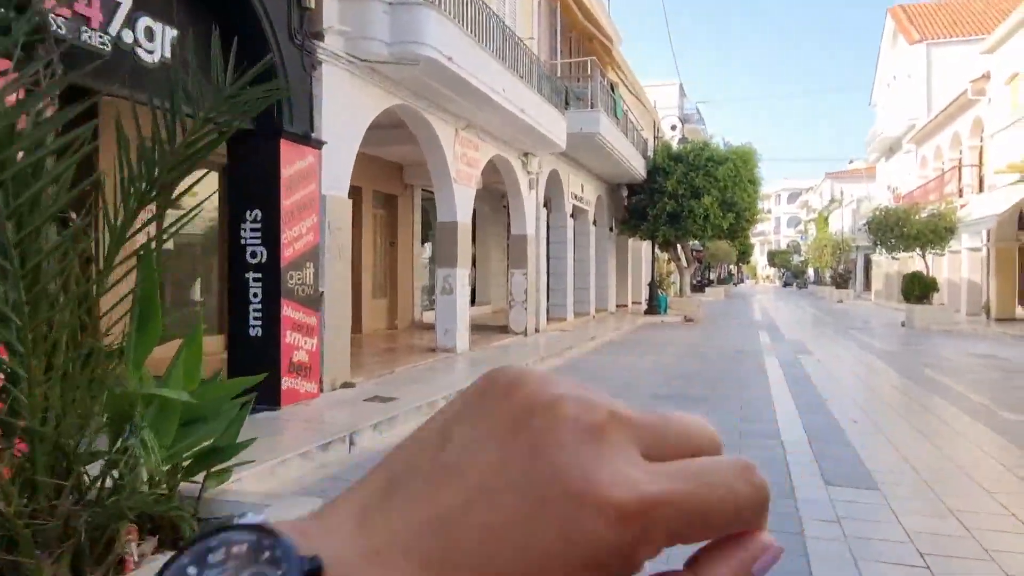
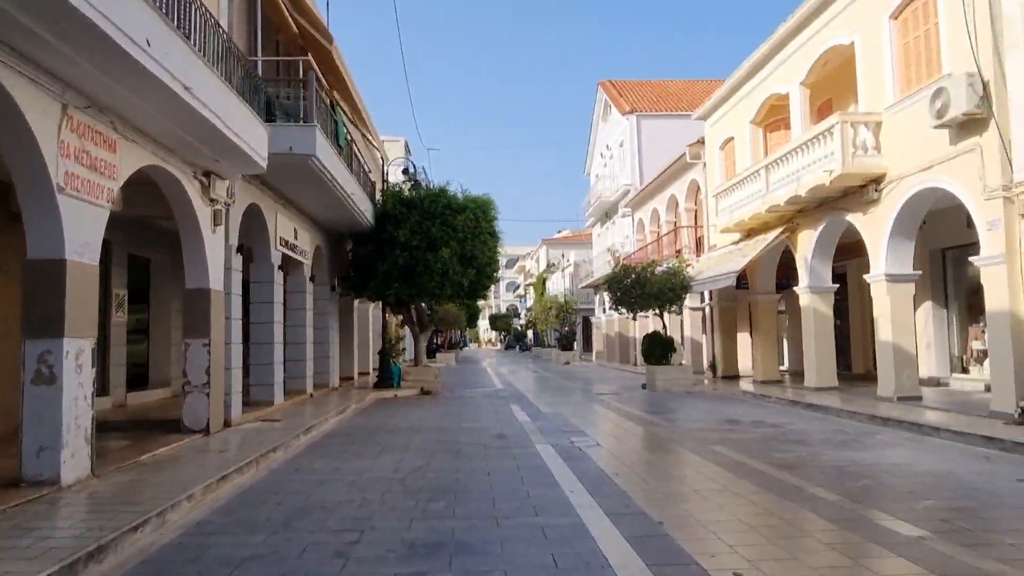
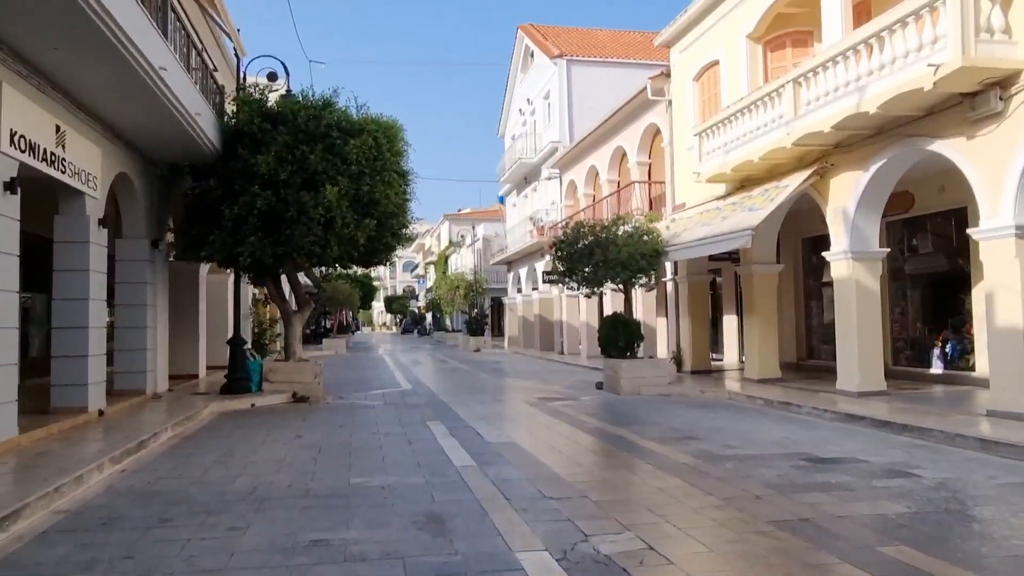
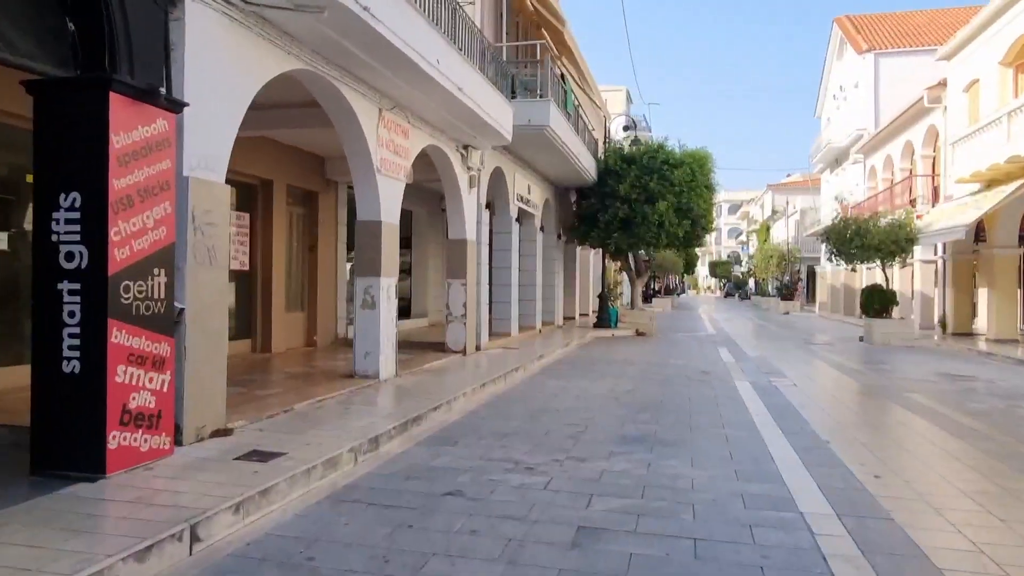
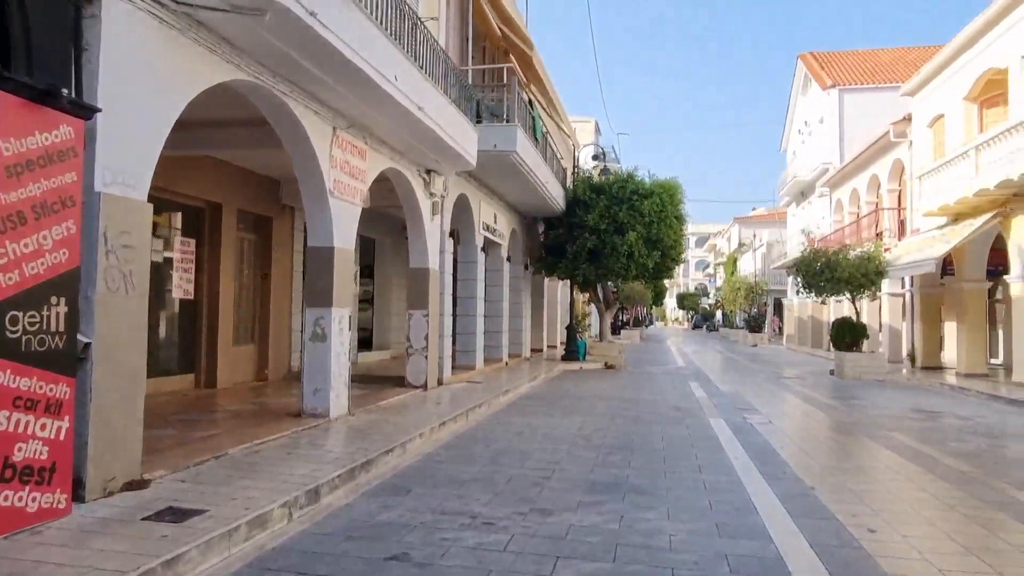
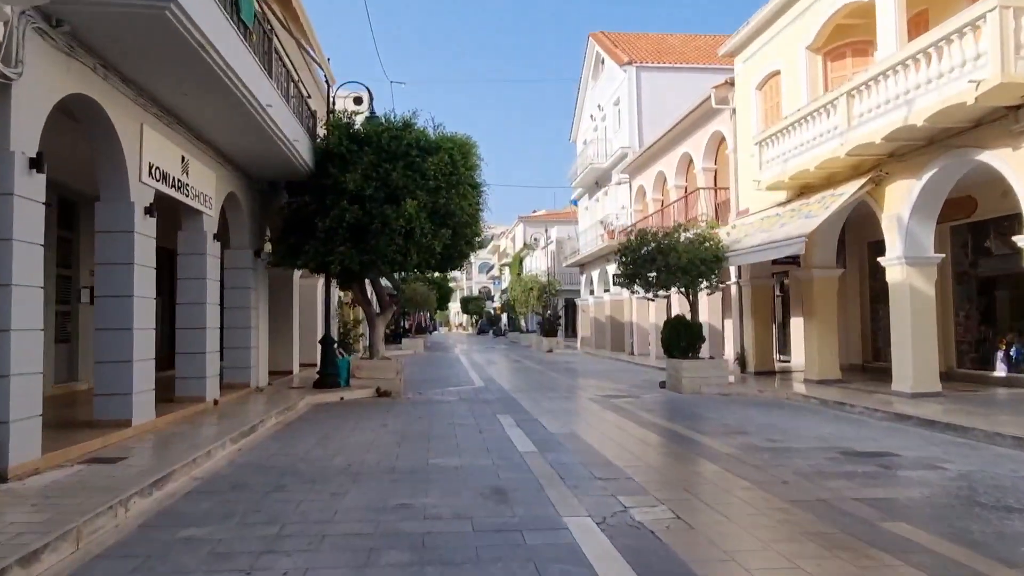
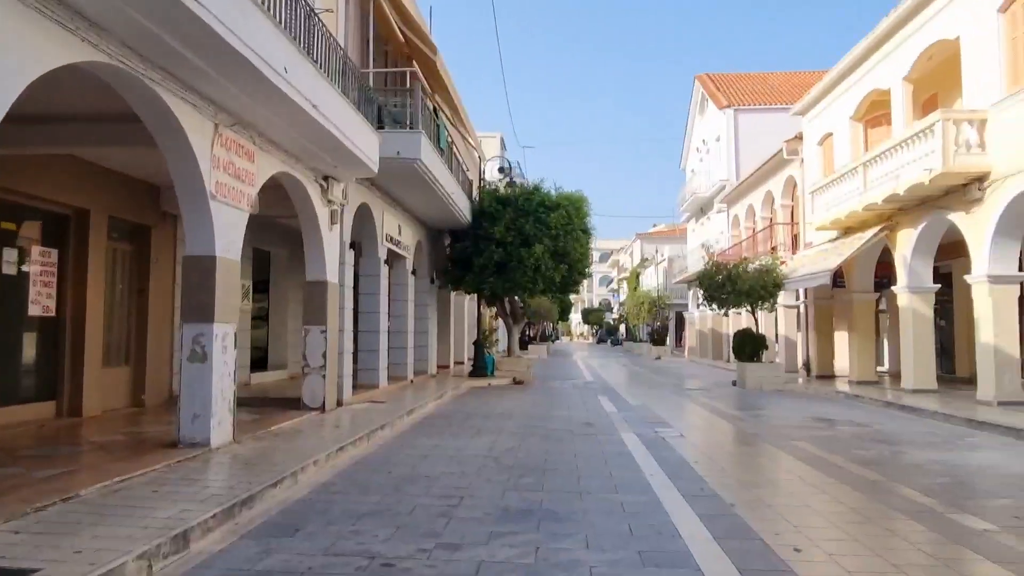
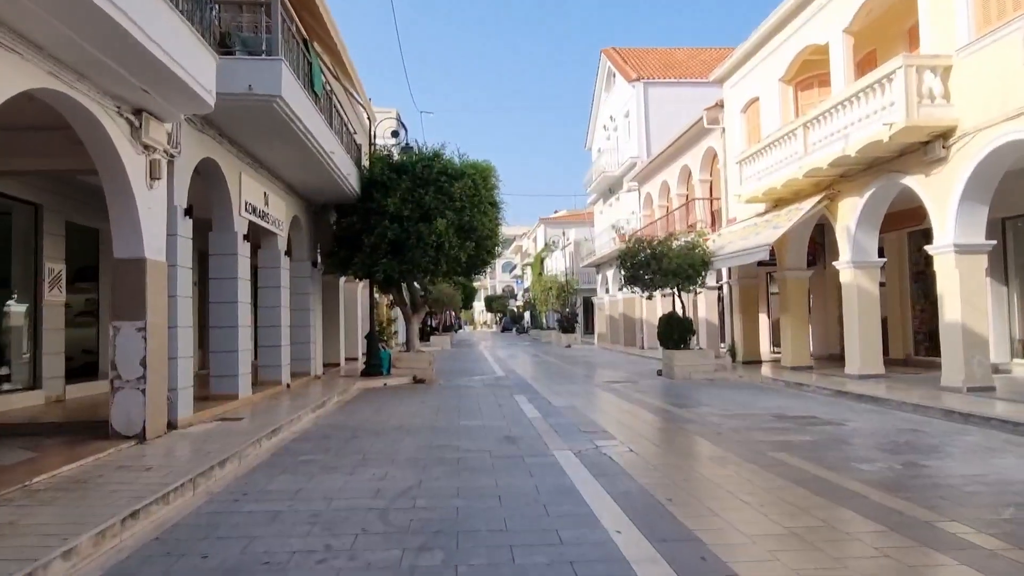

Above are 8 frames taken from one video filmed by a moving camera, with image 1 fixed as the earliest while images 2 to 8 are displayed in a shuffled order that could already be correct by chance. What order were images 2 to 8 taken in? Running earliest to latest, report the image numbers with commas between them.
4, 5, 7, 2, 8, 6, 3
